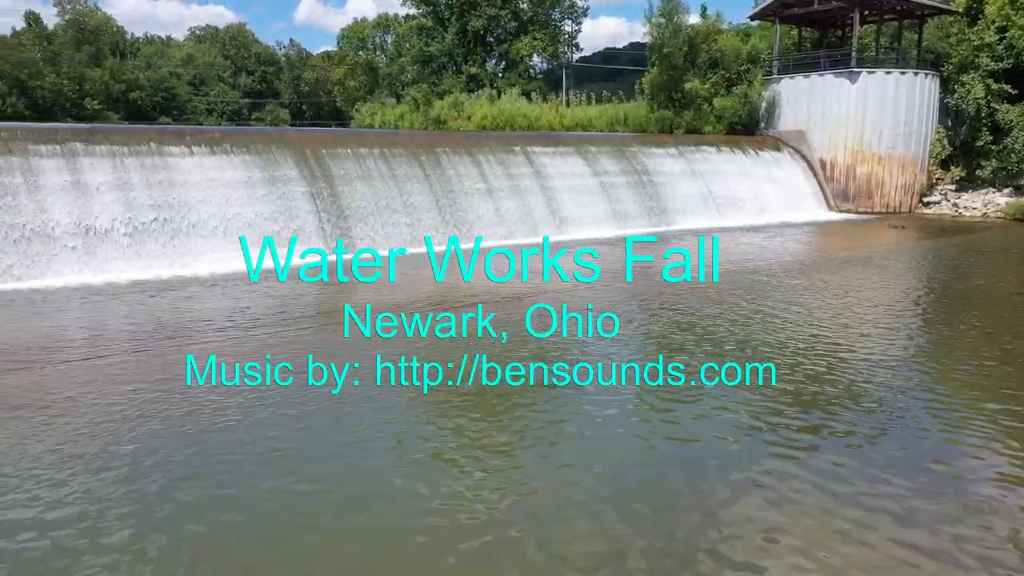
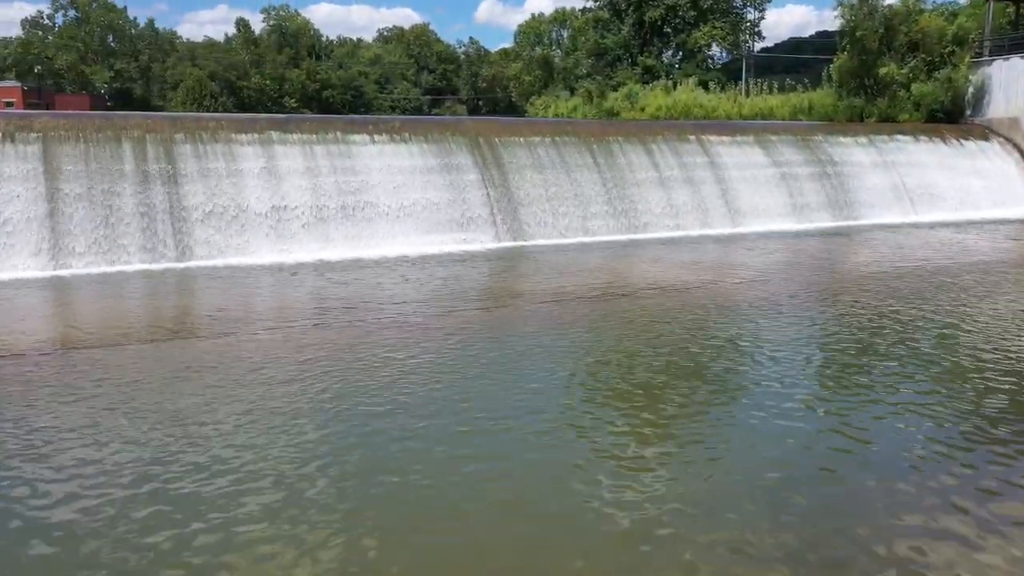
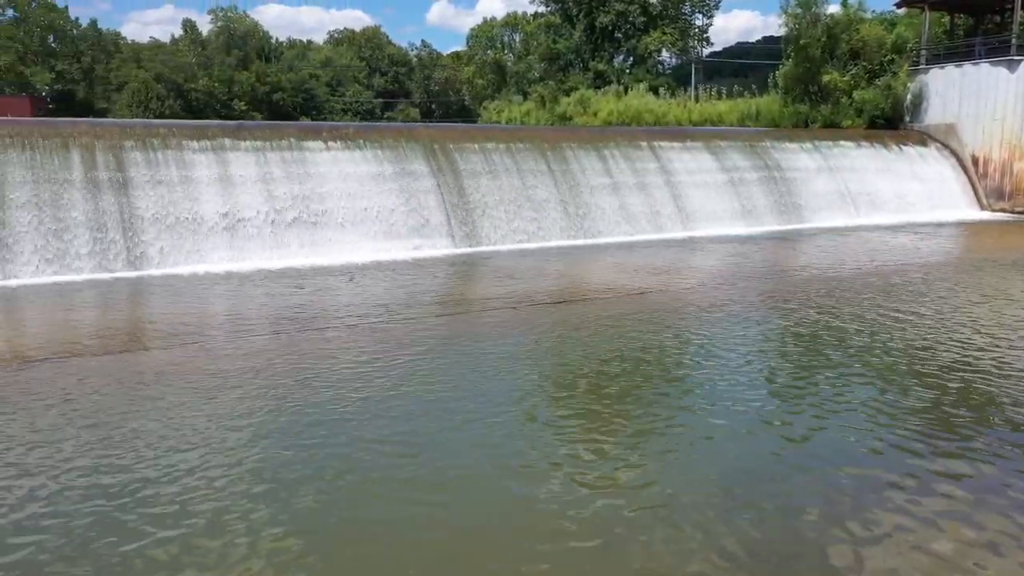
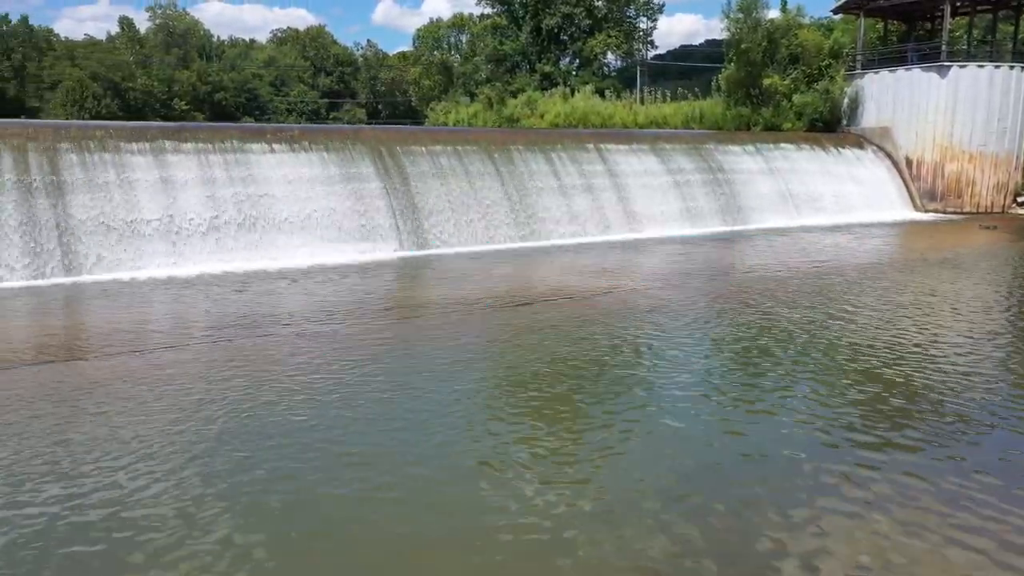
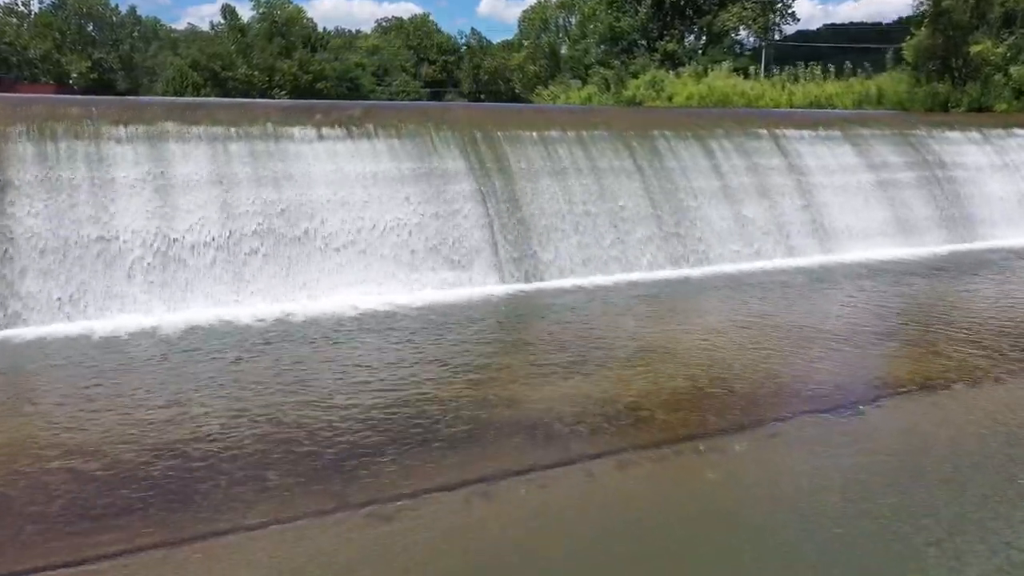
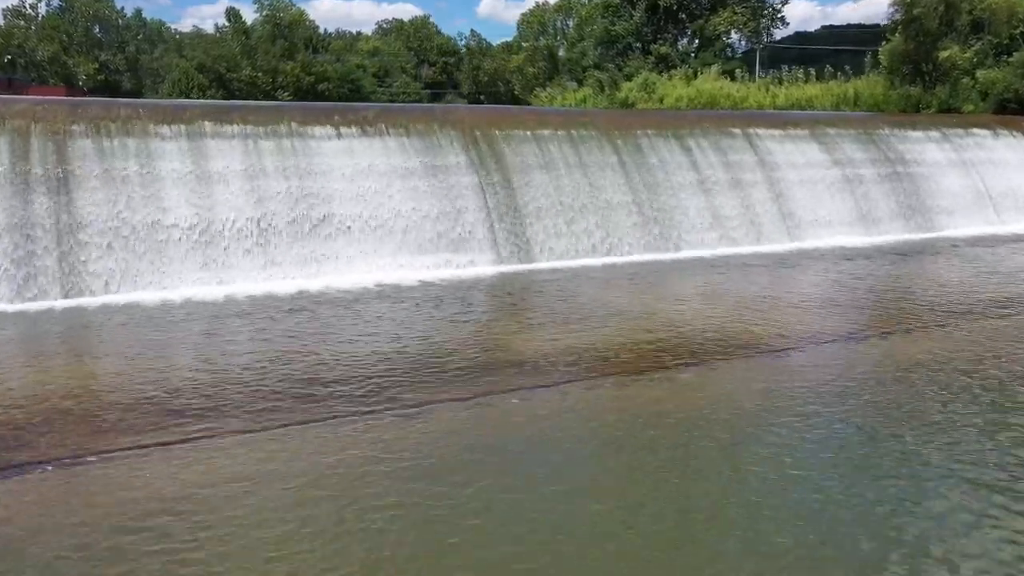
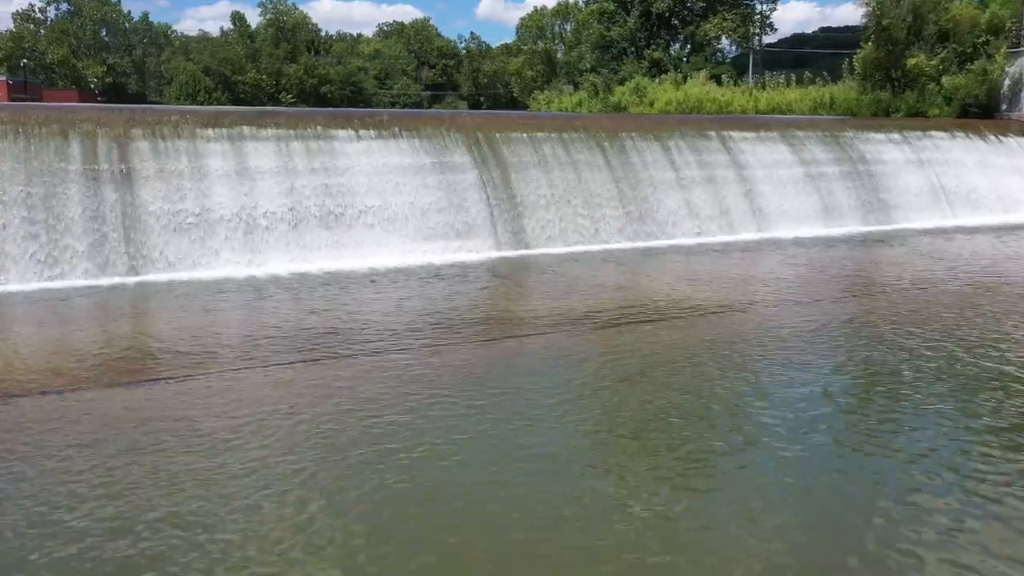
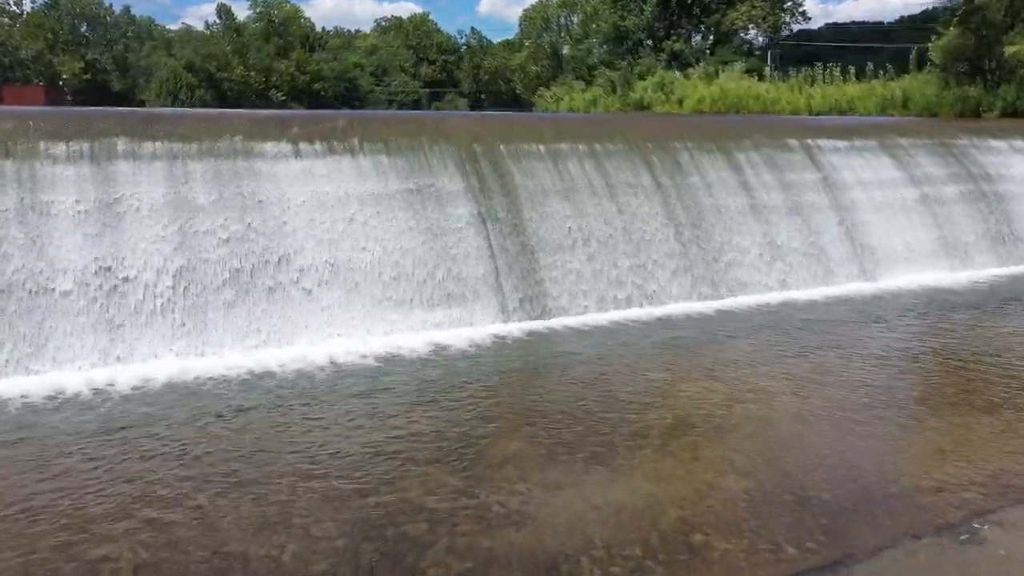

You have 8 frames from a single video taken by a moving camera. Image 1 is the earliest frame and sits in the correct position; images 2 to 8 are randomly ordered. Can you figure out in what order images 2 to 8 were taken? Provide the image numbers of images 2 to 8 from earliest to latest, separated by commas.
4, 3, 2, 7, 6, 5, 8
